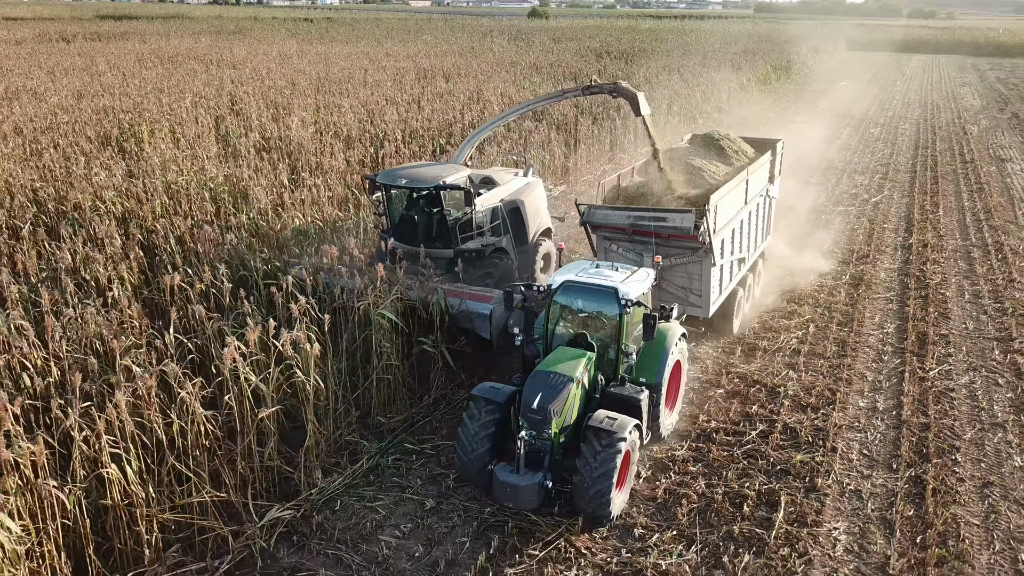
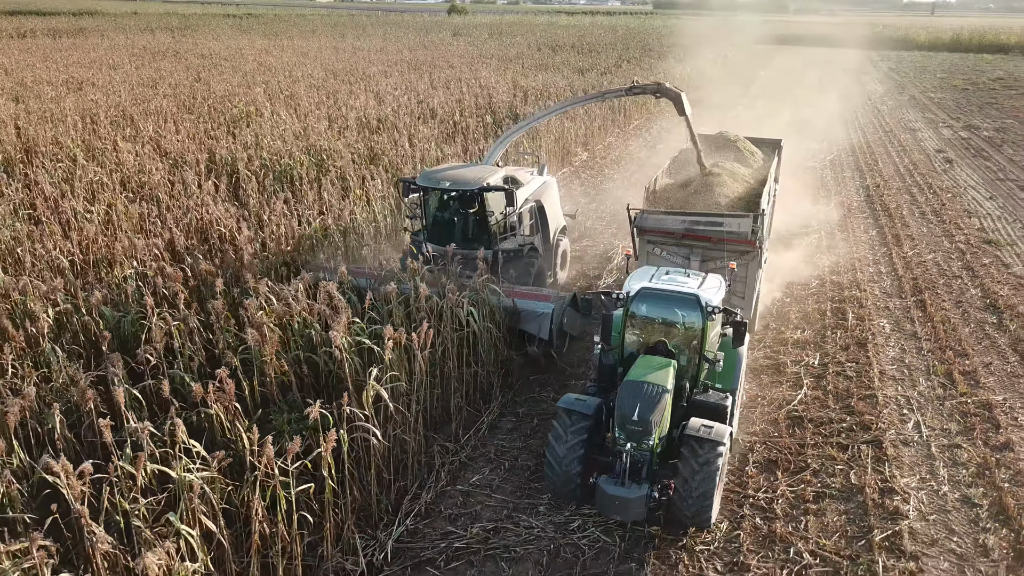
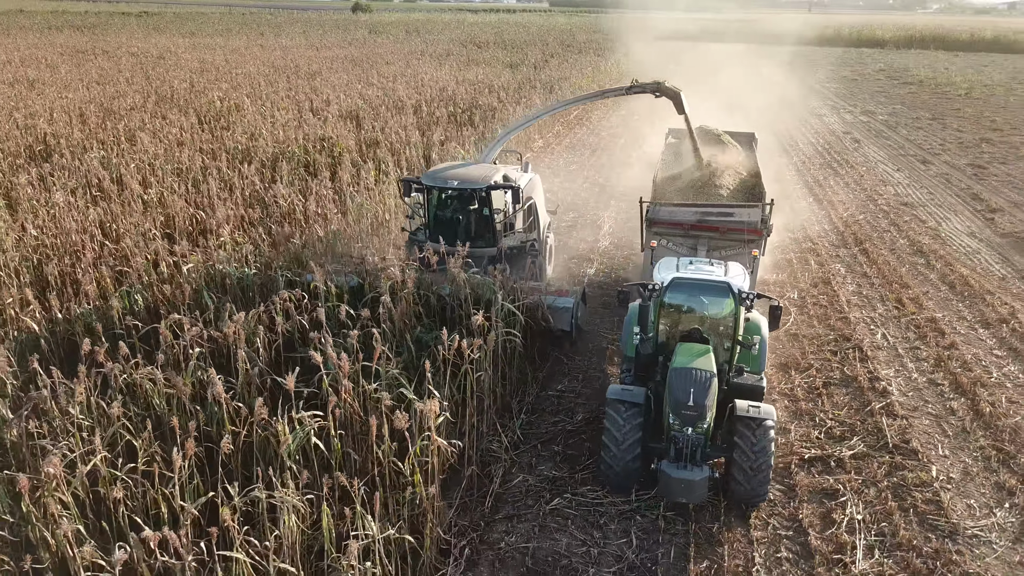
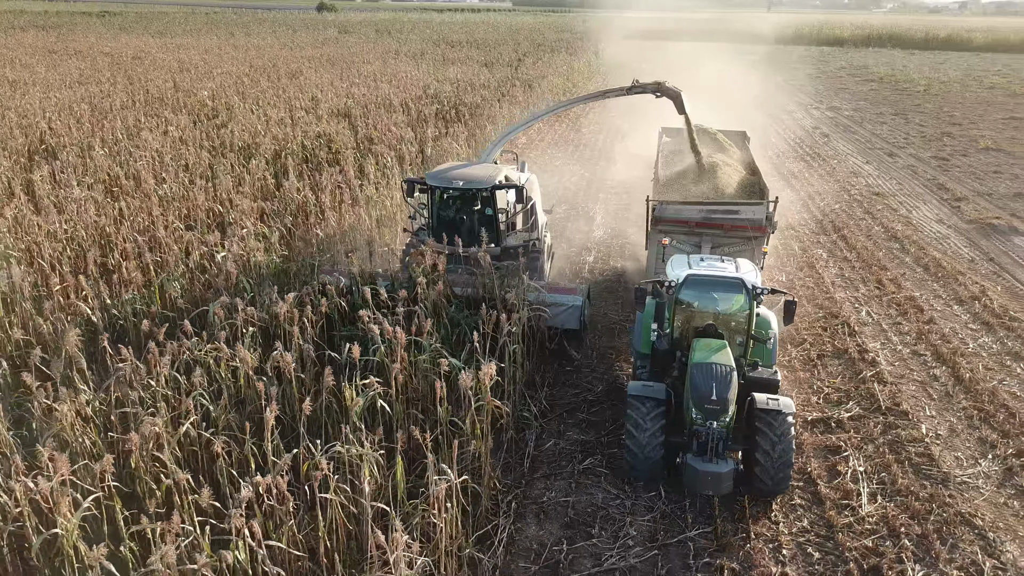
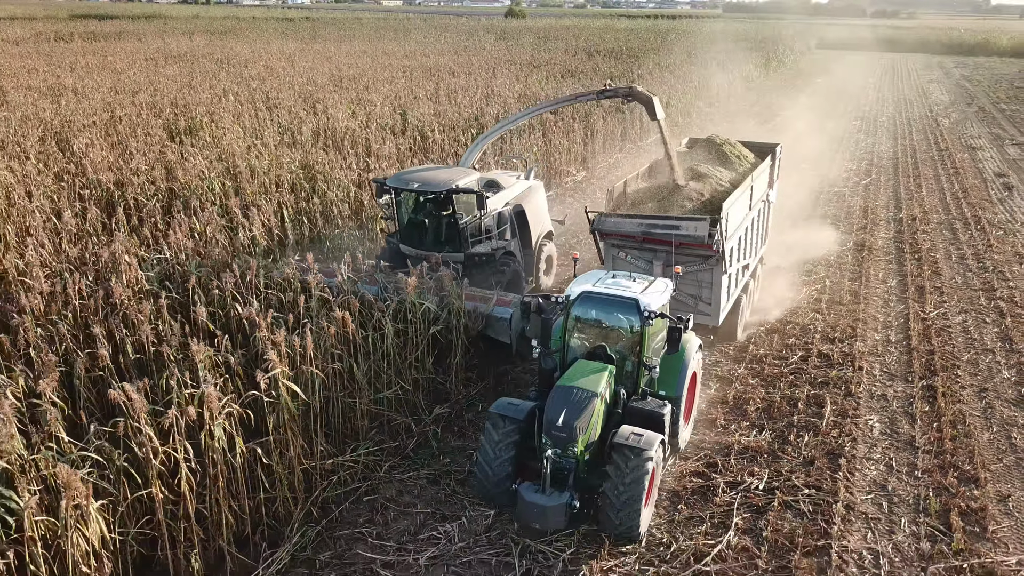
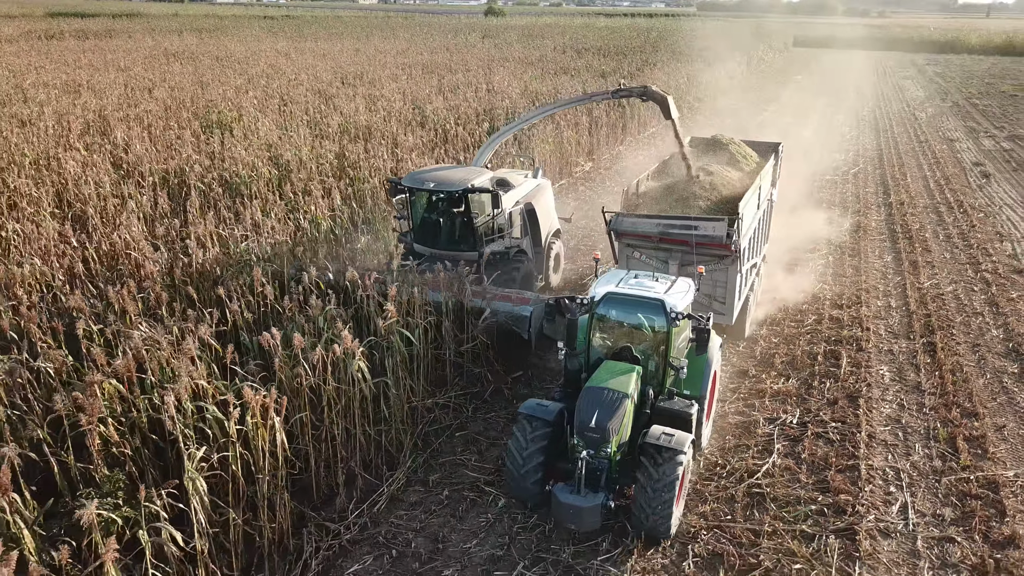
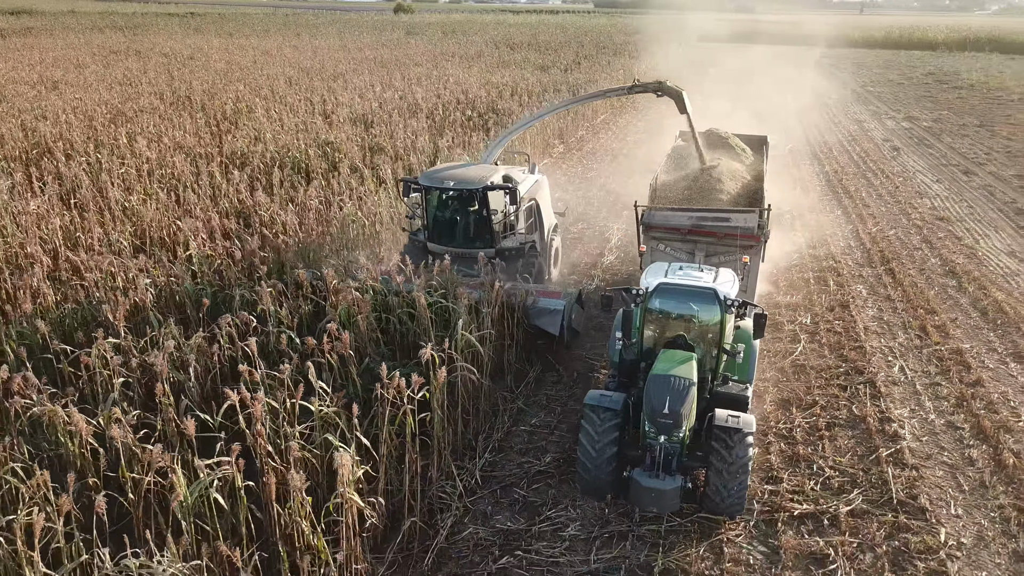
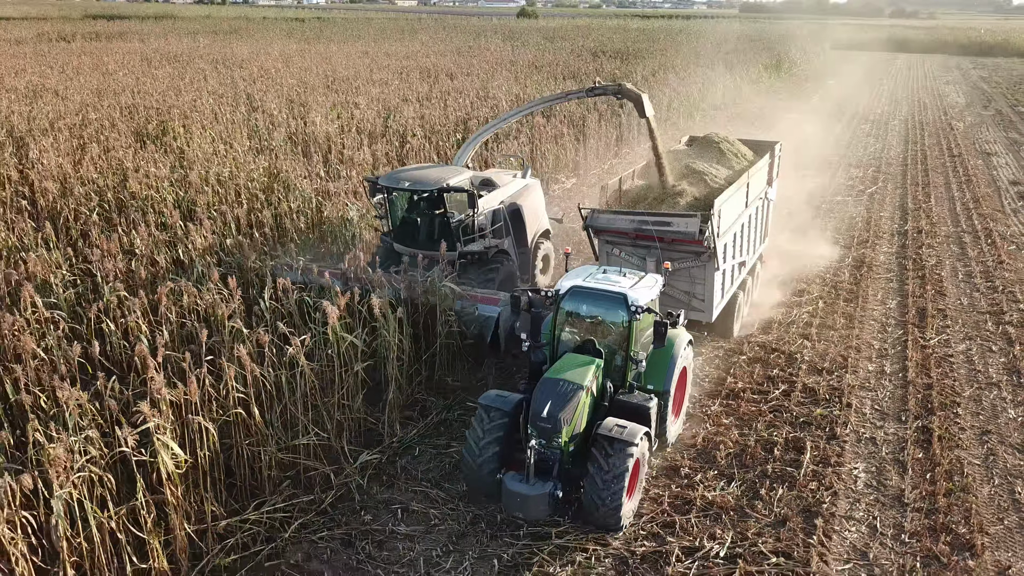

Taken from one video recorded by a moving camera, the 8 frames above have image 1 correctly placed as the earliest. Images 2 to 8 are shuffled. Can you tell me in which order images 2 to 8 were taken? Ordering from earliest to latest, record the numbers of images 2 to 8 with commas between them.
8, 5, 6, 2, 7, 3, 4
